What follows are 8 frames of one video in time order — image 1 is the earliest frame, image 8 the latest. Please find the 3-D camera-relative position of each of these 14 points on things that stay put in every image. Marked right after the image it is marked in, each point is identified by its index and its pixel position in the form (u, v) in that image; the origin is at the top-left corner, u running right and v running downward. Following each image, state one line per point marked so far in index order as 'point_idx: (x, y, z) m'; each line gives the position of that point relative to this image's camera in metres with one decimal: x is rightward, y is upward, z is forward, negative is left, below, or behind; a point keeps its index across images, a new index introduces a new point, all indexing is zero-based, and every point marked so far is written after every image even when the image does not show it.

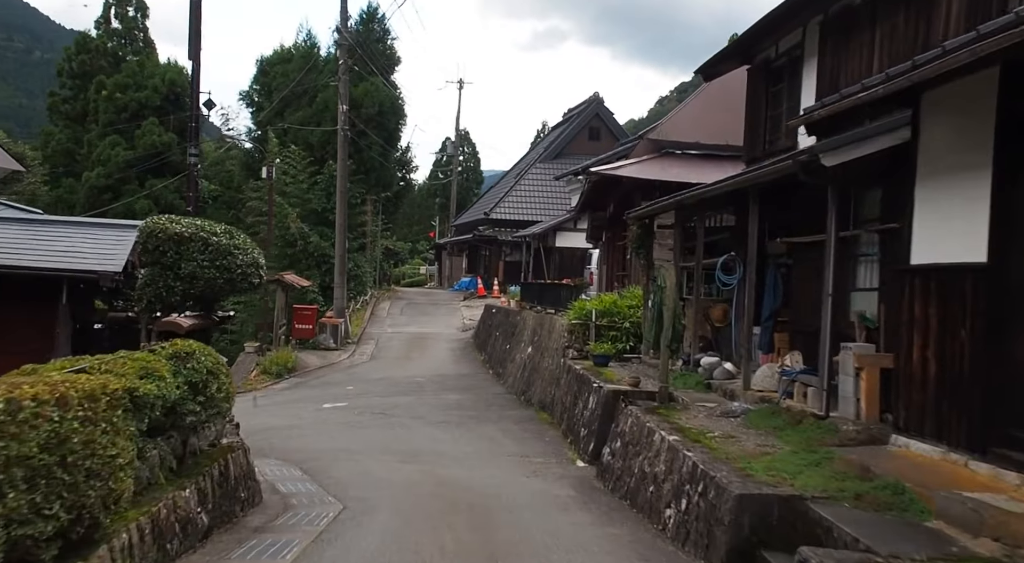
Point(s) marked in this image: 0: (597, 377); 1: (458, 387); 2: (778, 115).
0: (+1.1, -1.2, +12.1) m
1: (-1.0, -2.1, +18.4) m
2: (+3.7, +2.3, +13.1) m
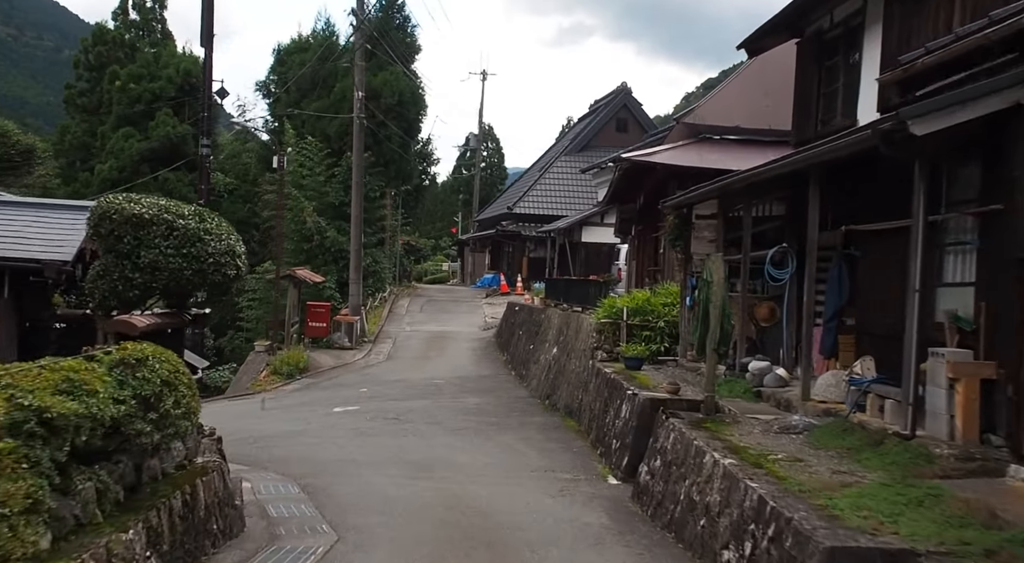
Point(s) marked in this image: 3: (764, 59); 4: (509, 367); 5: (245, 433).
0: (+1.4, -1.2, +10.9) m
1: (-0.6, -2.0, +17.3) m
2: (+4.0, +2.4, +11.8) m
3: (+4.5, +4.0, +16.9) m
4: (-0.1, -1.8, +19.4) m
5: (-3.8, -2.1, +13.4) m
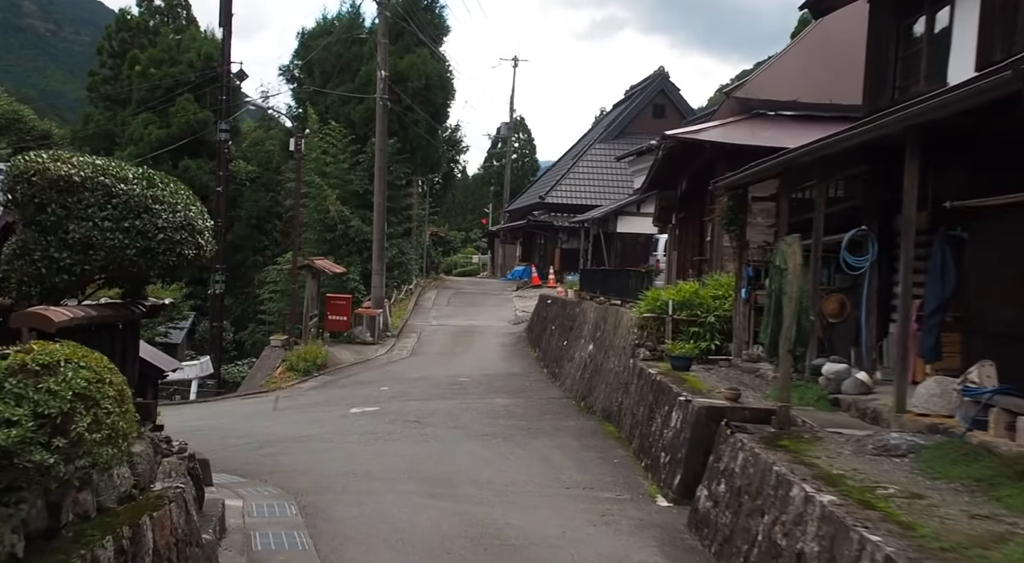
0: (+1.7, -1.1, +9.5) m
1: (-0.1, -1.8, +16.0) m
2: (+4.4, +2.5, +10.4) m
3: (+5.1, +4.2, +15.4) m
4: (+0.6, -1.6, +18.1) m
5: (-3.3, -2.0, +12.2) m
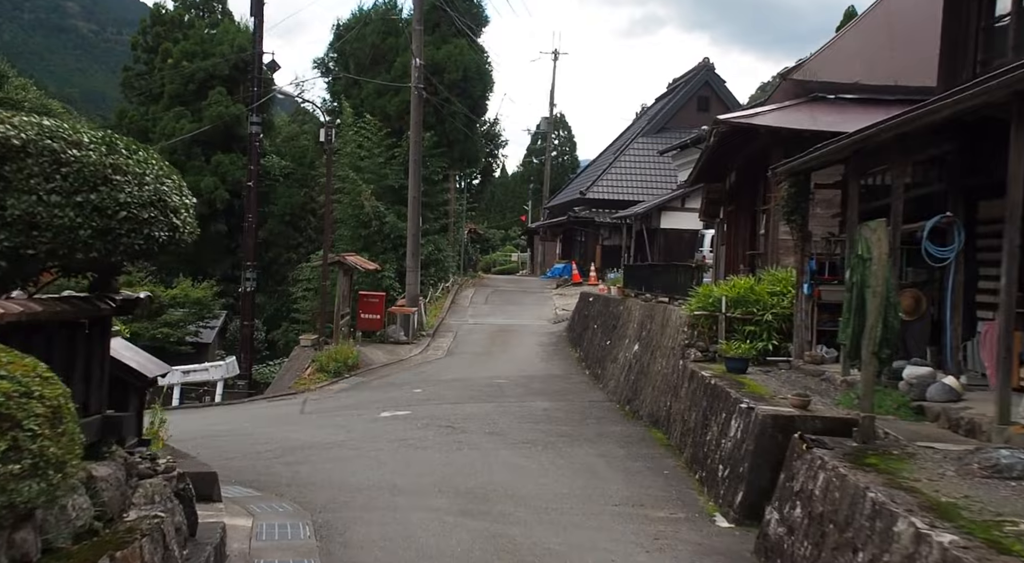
0: (+2.1, -1.0, +8.6) m
1: (+0.6, -1.8, +15.1) m
2: (+4.8, +2.5, +9.3) m
3: (+5.7, +4.2, +14.3) m
4: (+1.3, -1.5, +17.2) m
5: (-2.9, -2.0, +11.4) m
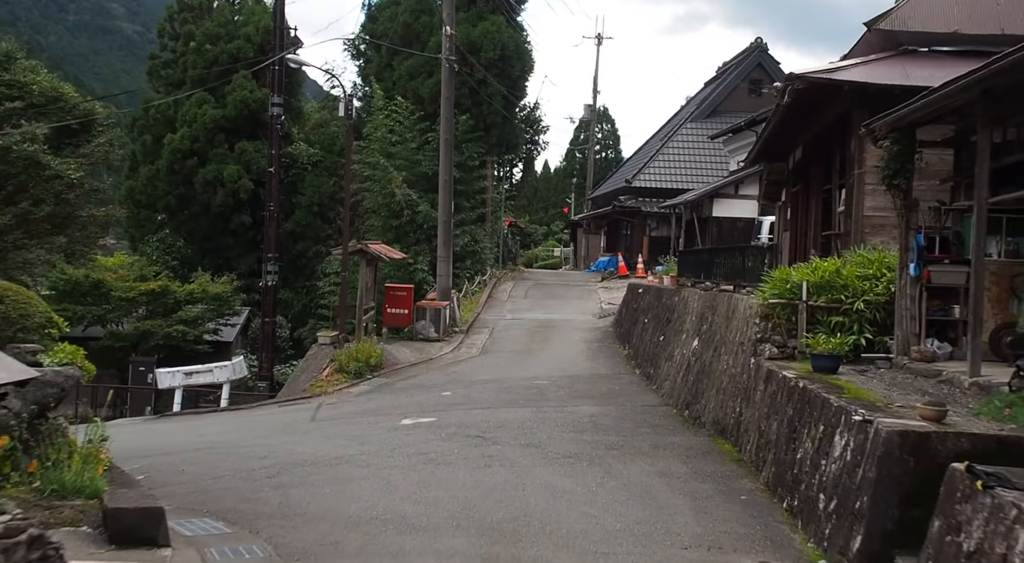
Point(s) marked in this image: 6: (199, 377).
0: (+2.3, -0.8, +6.7) m
1: (+1.2, -1.6, +13.3) m
2: (+5.1, +2.7, +7.3) m
3: (+6.2, +4.4, +12.3) m
4: (+2.0, -1.3, +15.3) m
5: (-2.5, -1.8, +9.8) m
6: (-4.9, -1.5, +14.6) m
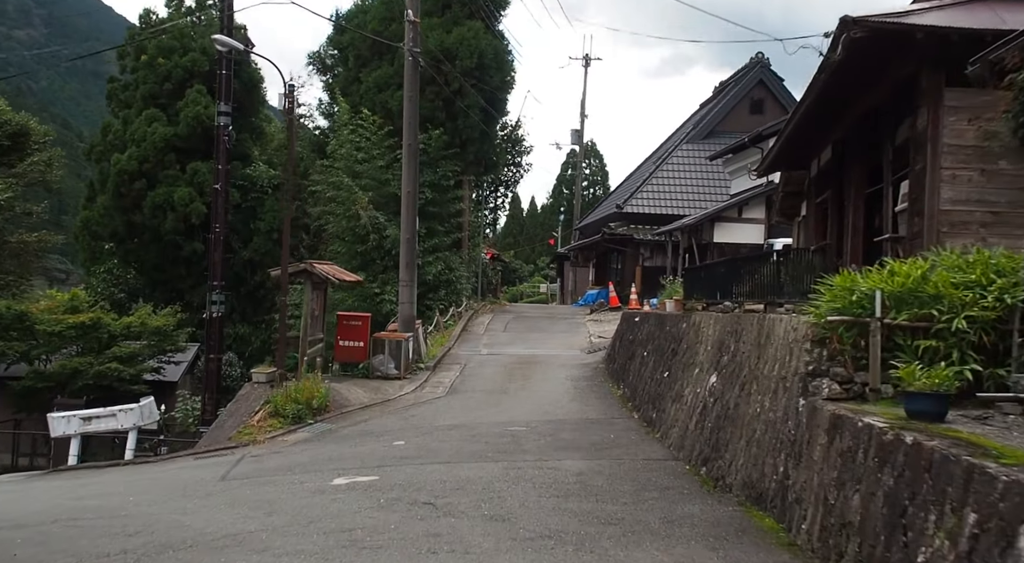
0: (+2.1, -0.8, +4.0) m
1: (+0.8, -1.8, +10.6) m
2: (+4.8, +2.8, +4.8) m
3: (+5.8, +4.2, +9.9) m
4: (+1.6, -1.7, +12.7) m
5: (-2.8, -1.9, +7.0) m
6: (-5.2, -1.8, +11.8) m
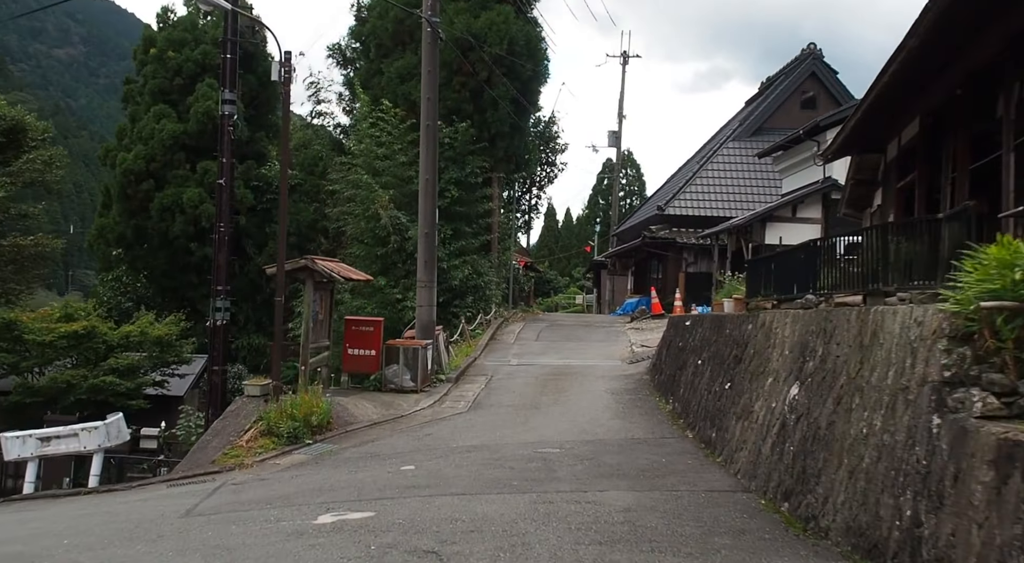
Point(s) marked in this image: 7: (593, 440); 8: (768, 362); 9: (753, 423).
0: (+2.1, -0.6, +2.1) m
1: (+1.1, -1.7, +8.7) m
2: (+4.8, +2.9, +2.8) m
3: (+6.1, +4.3, +7.9) m
4: (+1.9, -1.6, +10.7) m
5: (-2.6, -1.8, +5.3) m
6: (-4.9, -1.8, +10.2) m
7: (+0.9, -1.7, +10.3) m
8: (+2.3, -0.7, +8.4) m
9: (+2.1, -1.2, +8.3) m
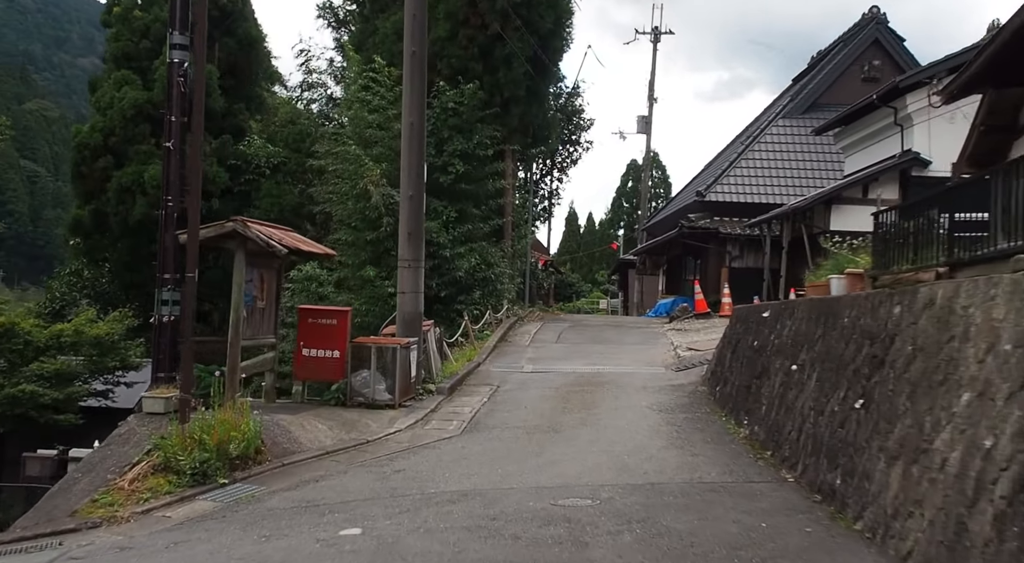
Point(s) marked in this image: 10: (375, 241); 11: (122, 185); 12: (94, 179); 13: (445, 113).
0: (+2.0, -0.2, -1.4) m
1: (+1.1, -1.5, +5.2) m
2: (+4.7, +3.3, -0.7) m
3: (+6.1, +4.6, +4.3) m
4: (+2.0, -1.4, +7.2) m
5: (-2.7, -1.4, +1.8) m
6: (-4.9, -1.5, +6.8) m
7: (+0.9, -1.4, +6.7) m
8: (+2.3, -0.4, +4.9) m
9: (+2.1, -0.9, +4.8) m
10: (-2.5, +0.8, +17.0) m
11: (-8.1, +2.0, +19.6) m
12: (-8.9, +2.2, +19.9) m
13: (-1.3, +3.2, +17.6) m
